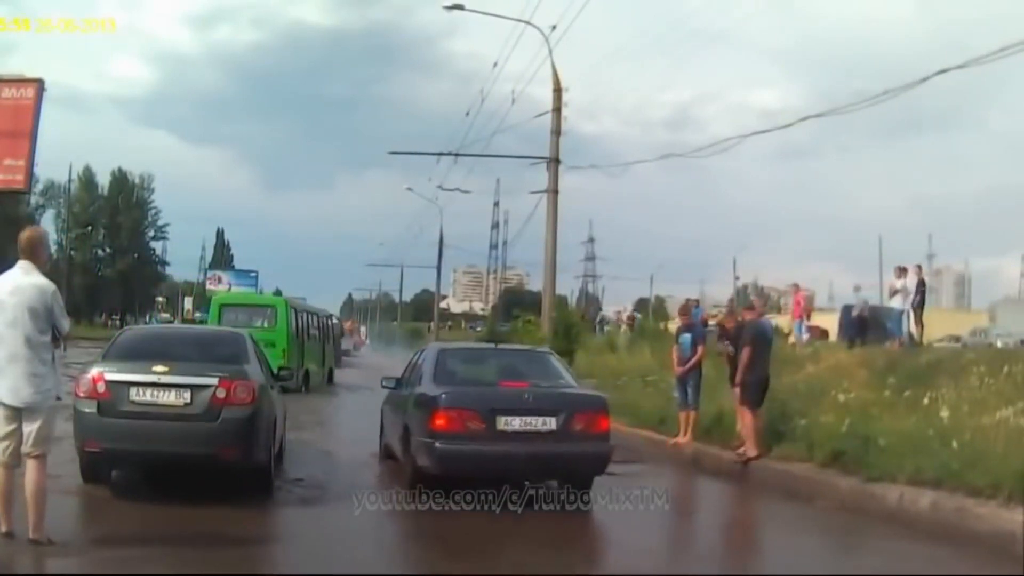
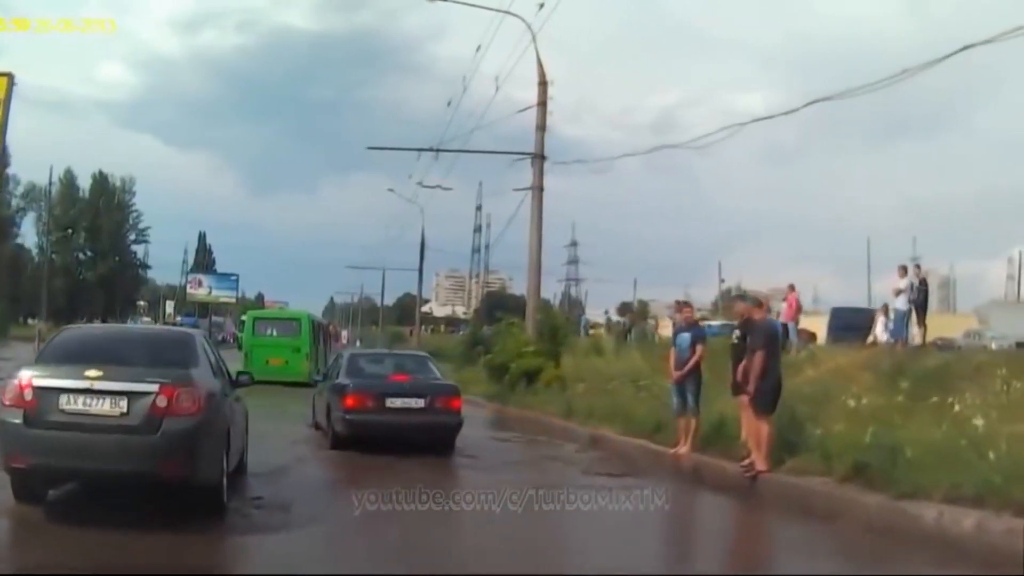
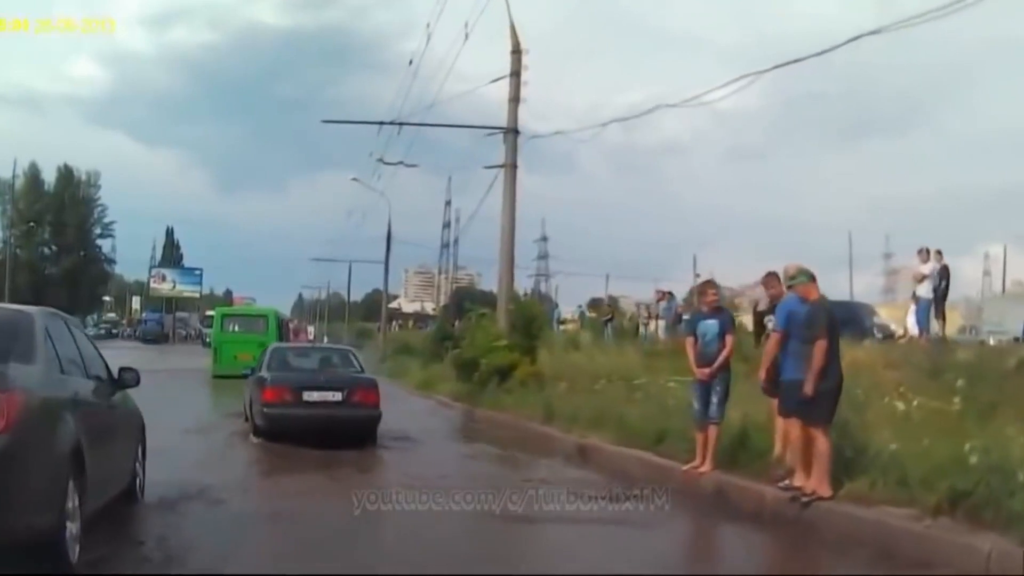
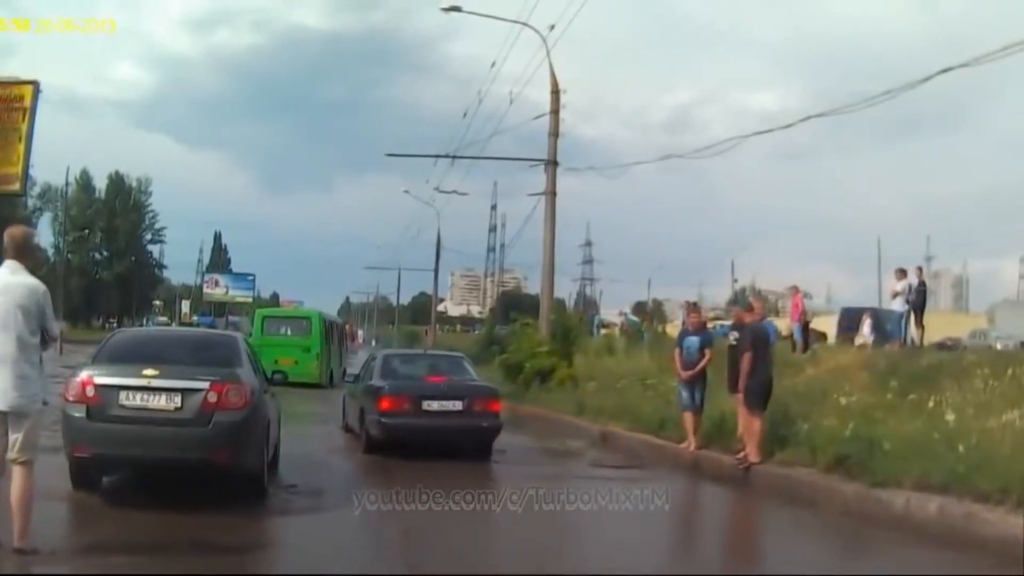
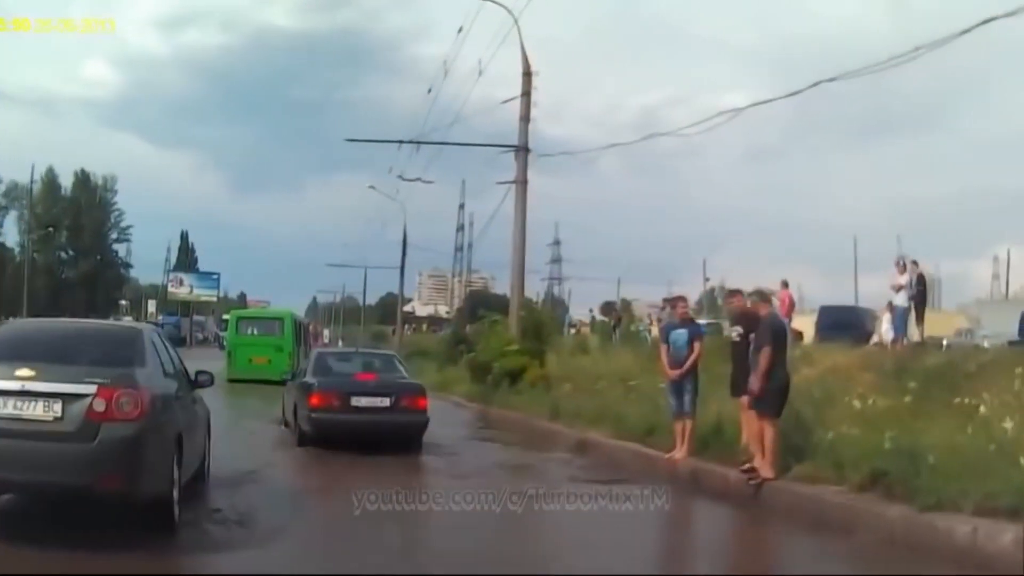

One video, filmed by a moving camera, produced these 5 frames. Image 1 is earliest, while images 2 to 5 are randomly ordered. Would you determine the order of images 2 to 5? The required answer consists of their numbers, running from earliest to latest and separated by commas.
4, 2, 5, 3
